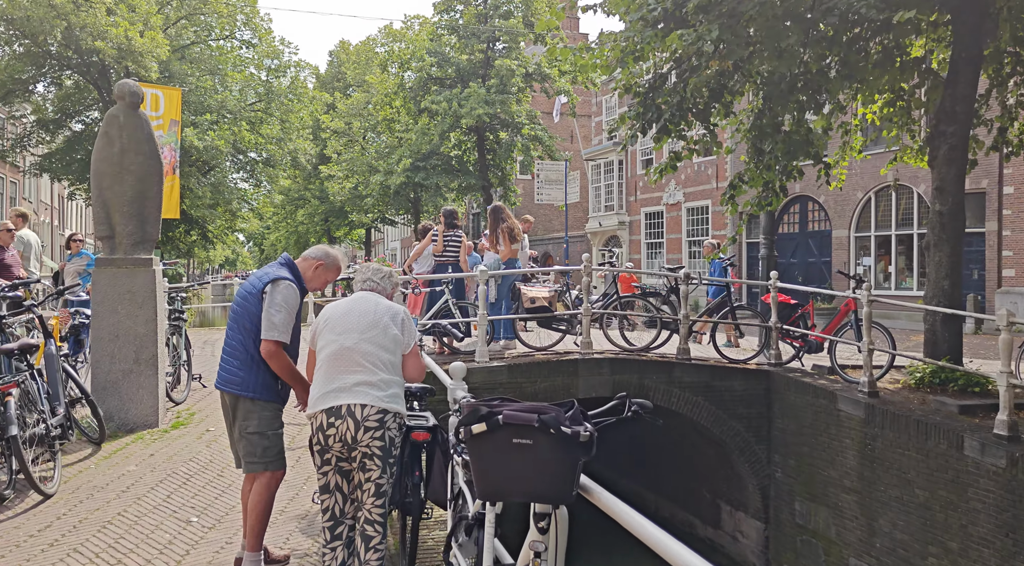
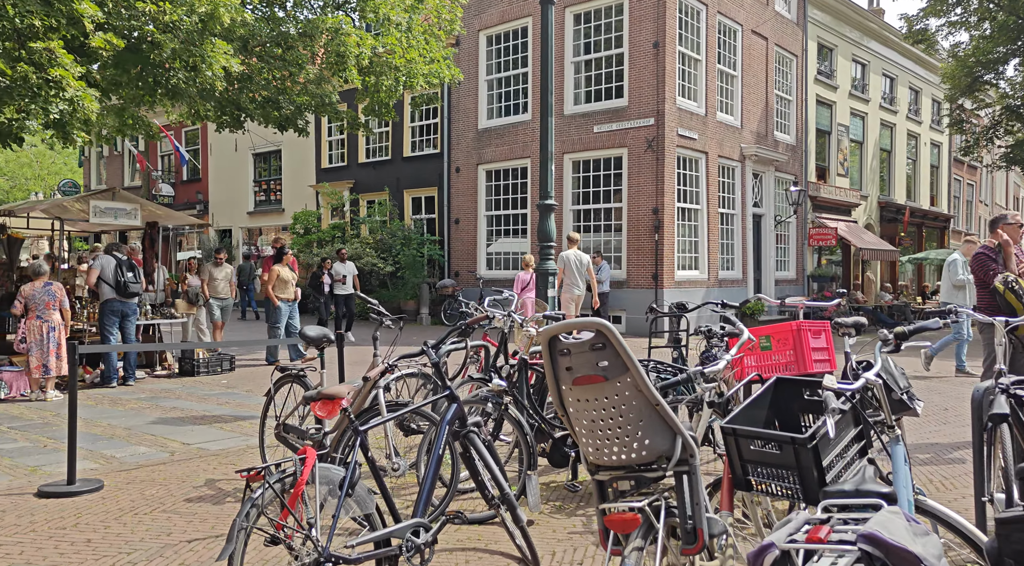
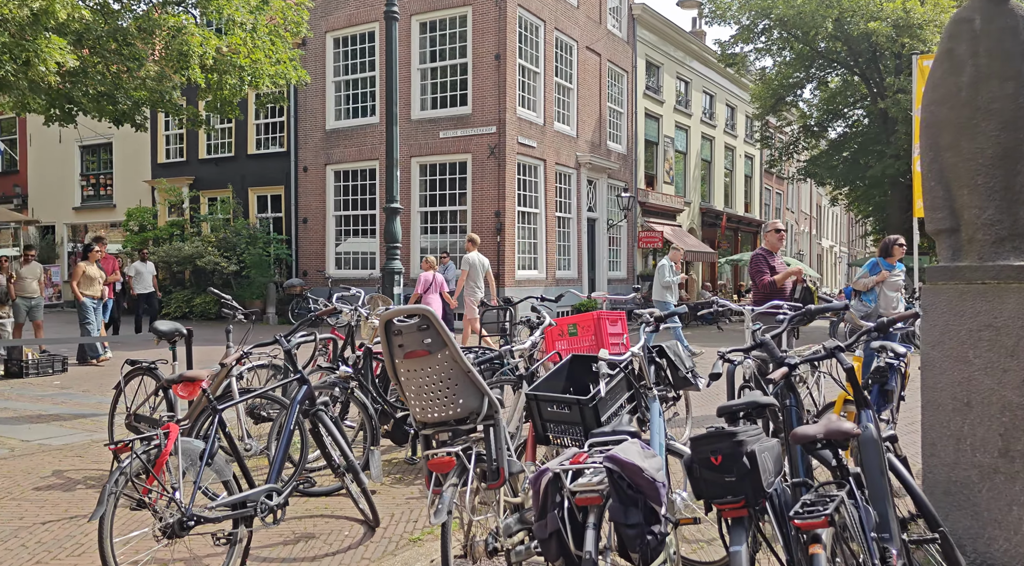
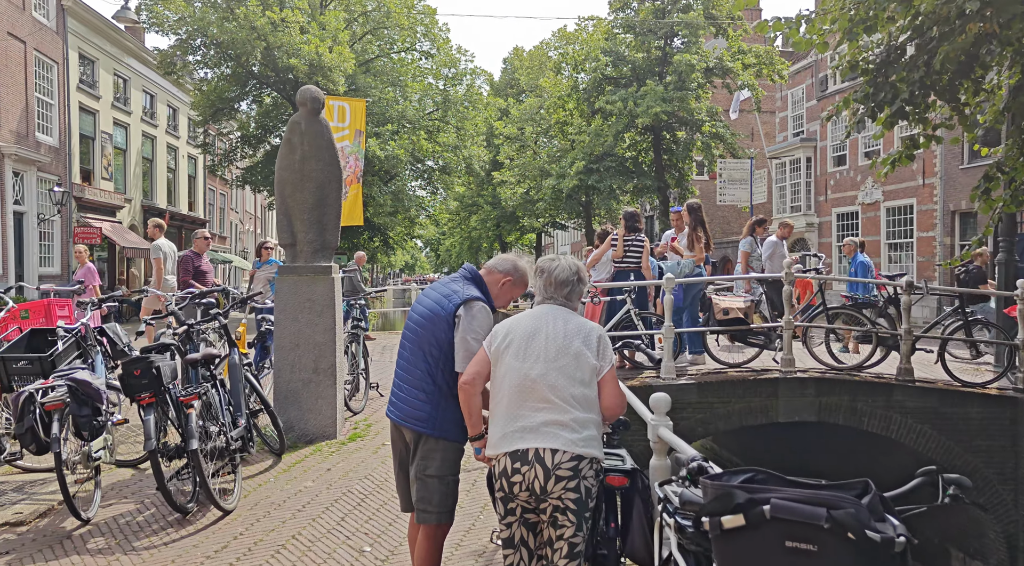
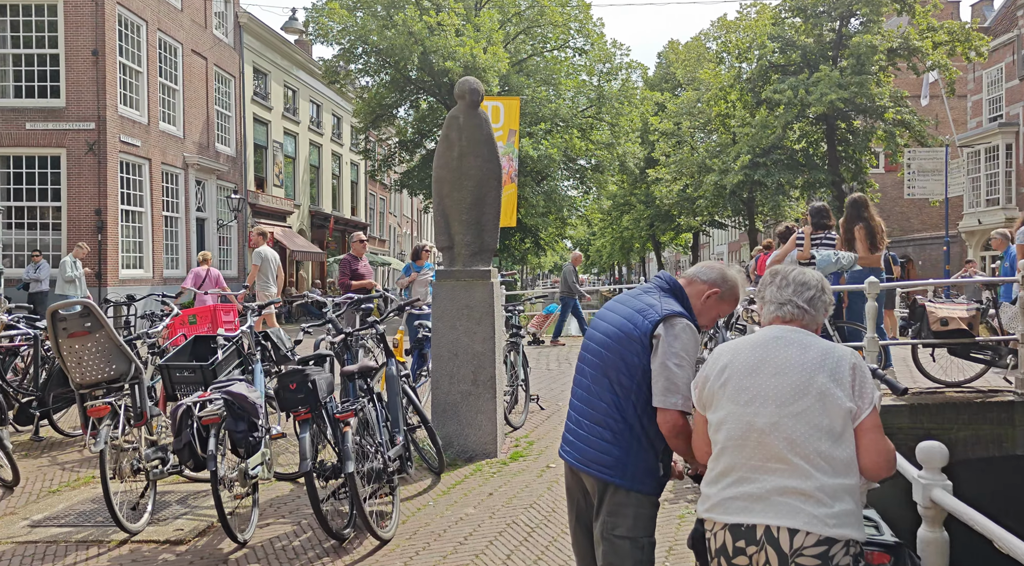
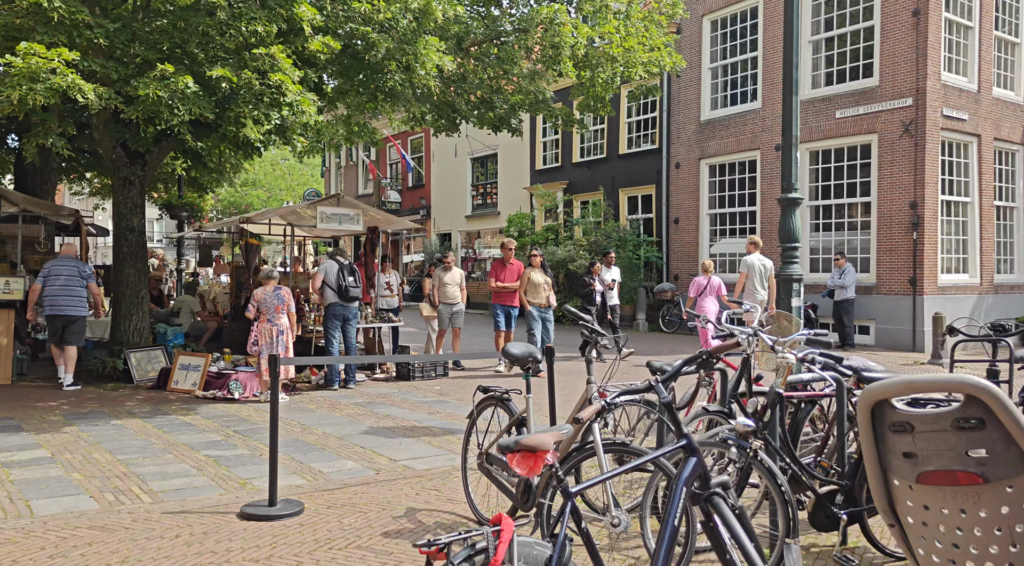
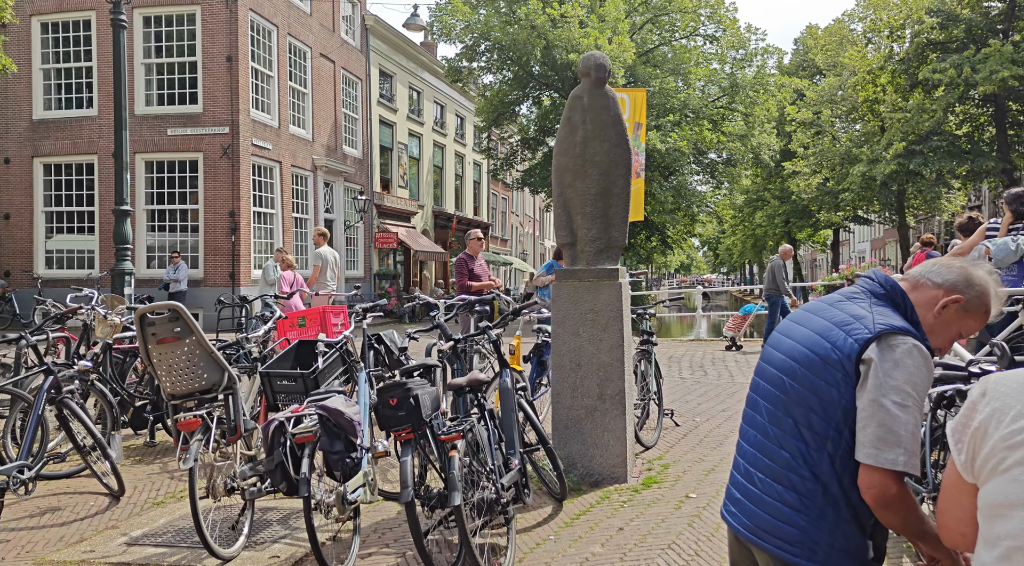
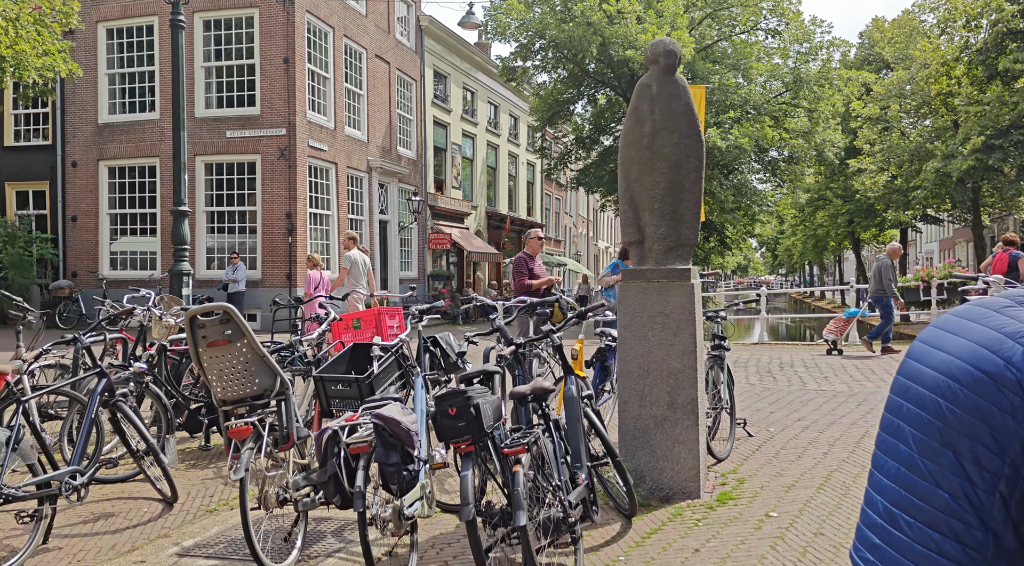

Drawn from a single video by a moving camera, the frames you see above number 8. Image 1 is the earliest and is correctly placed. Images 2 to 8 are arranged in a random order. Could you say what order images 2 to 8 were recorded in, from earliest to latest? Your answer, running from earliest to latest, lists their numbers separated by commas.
4, 5, 7, 8, 3, 2, 6
